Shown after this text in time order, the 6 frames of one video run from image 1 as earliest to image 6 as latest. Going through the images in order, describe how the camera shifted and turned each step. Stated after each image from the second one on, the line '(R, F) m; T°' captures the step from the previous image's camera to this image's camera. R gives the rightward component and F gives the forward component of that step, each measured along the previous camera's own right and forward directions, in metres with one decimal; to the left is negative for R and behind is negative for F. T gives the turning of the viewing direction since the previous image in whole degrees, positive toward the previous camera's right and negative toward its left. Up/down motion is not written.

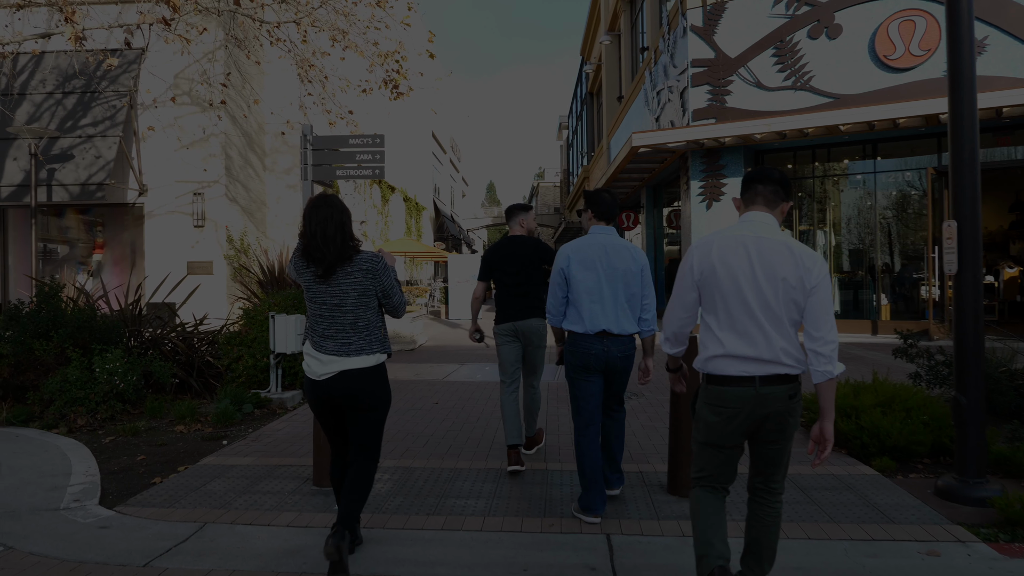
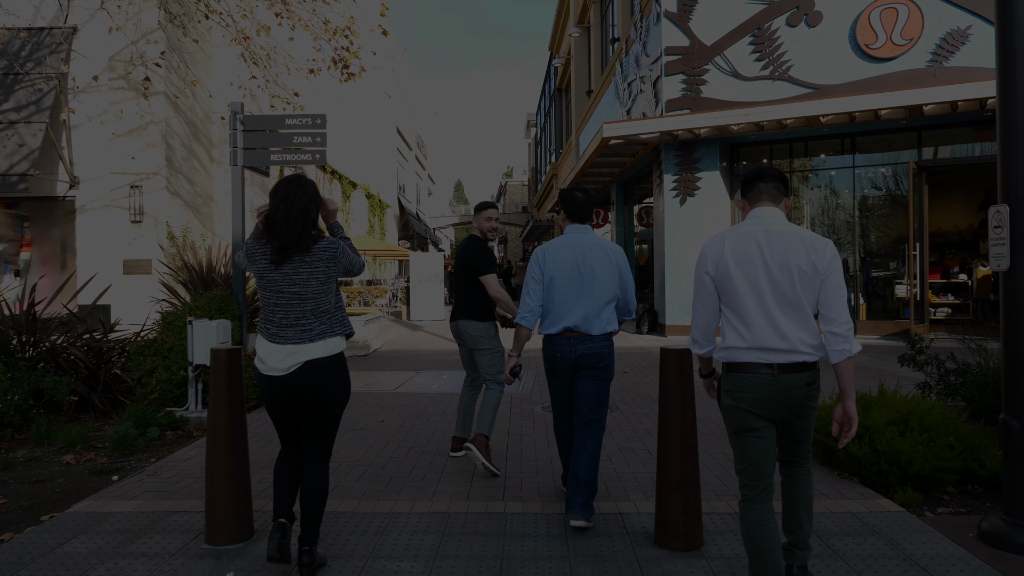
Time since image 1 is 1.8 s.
(+0.1, +0.9) m; +2°
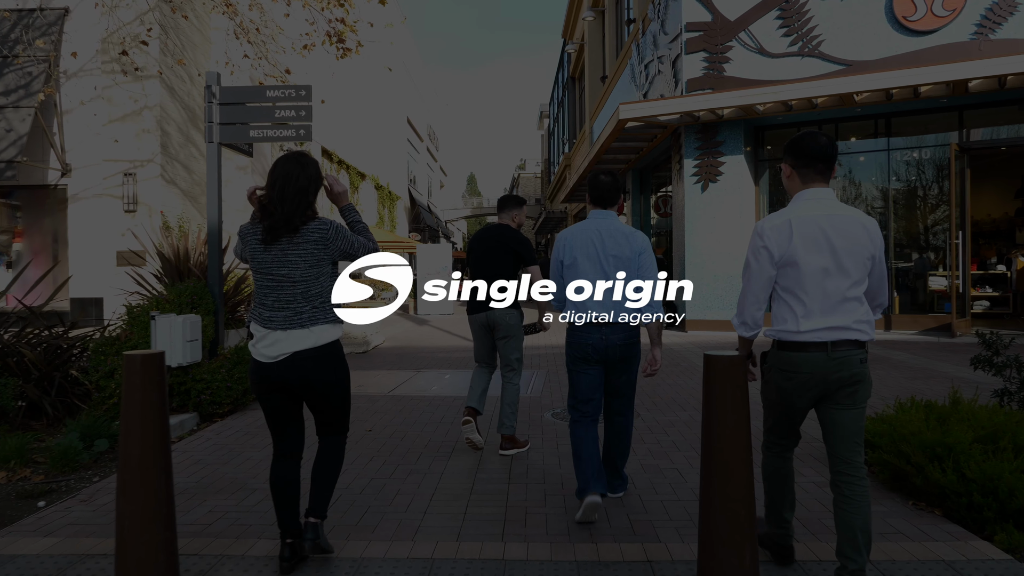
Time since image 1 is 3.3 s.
(0.0, +0.8) m; -1°
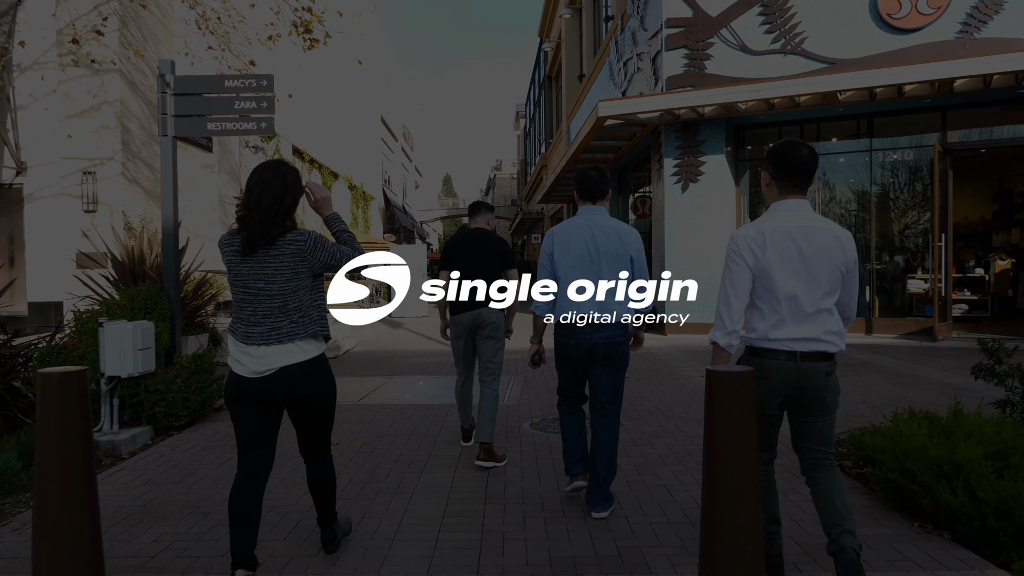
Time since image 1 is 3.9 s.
(0.0, +0.3) m; +2°
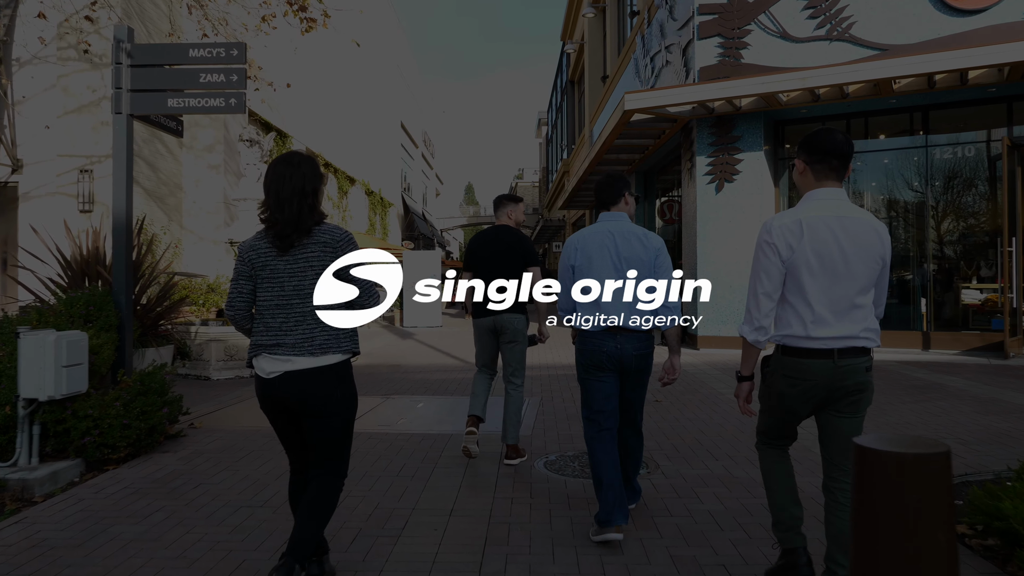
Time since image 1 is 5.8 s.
(+0.1, +1.0) m; -2°
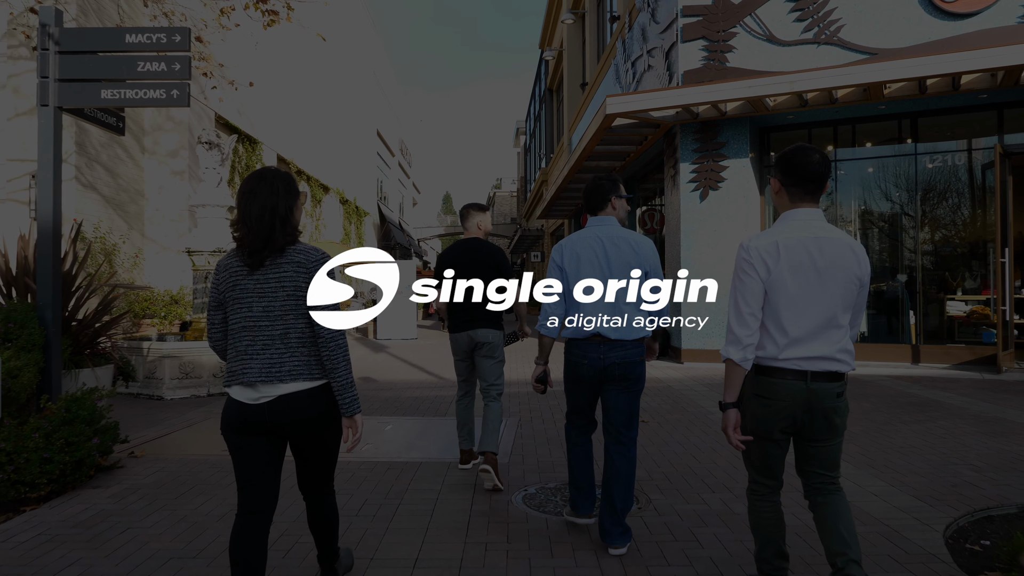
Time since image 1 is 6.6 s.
(0.0, +0.5) m; +2°
